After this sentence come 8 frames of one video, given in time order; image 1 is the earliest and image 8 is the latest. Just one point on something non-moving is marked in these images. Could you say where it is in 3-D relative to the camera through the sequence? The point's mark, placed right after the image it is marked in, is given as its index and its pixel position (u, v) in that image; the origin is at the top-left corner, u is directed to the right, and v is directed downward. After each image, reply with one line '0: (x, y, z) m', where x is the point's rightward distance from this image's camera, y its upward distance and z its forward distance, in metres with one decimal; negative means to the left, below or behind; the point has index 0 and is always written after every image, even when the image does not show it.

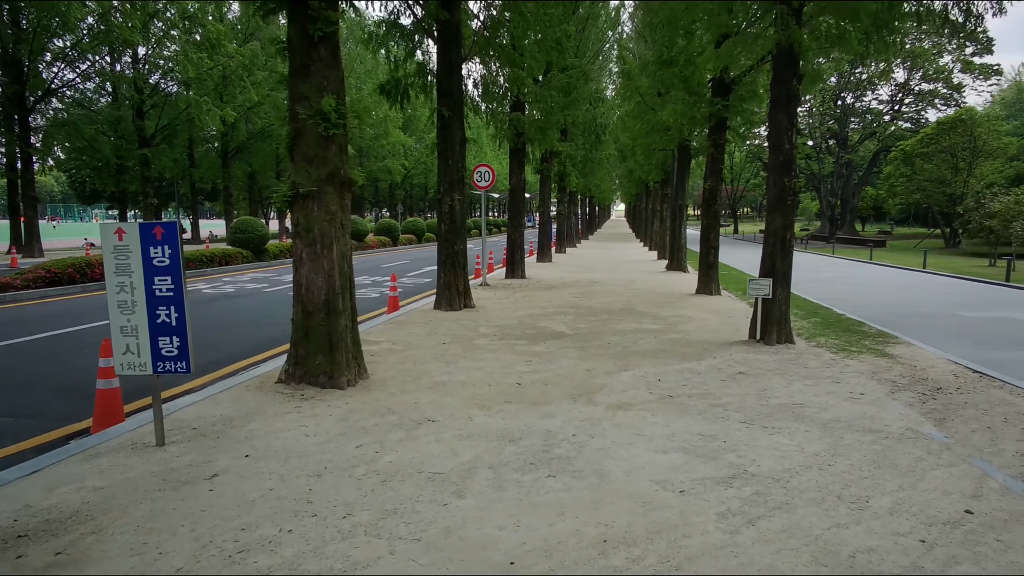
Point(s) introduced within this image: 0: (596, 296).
0: (+1.6, -0.2, +13.8) m
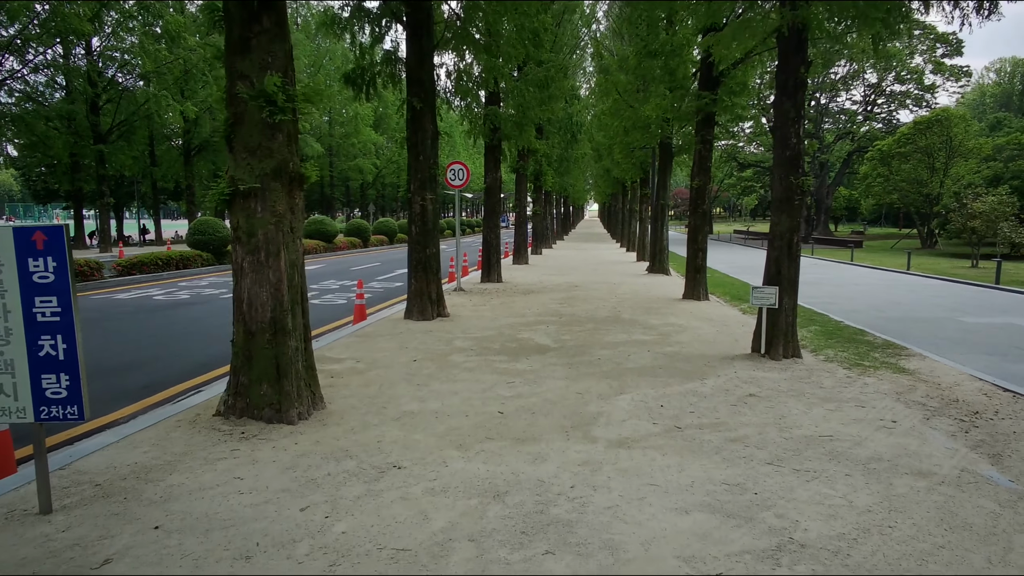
0: (+1.2, -0.3, +12.9) m
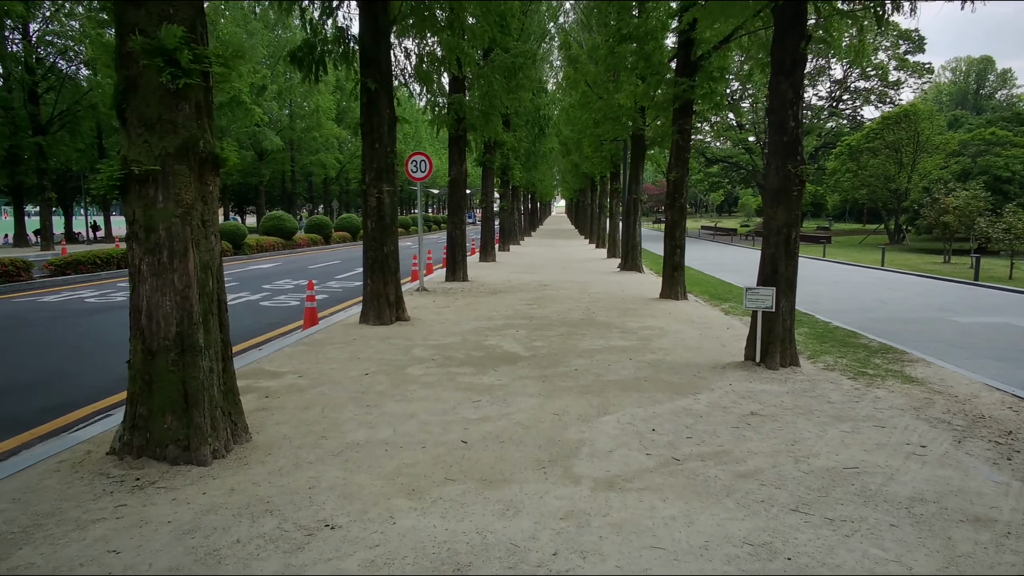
0: (+0.6, -0.3, +12.1) m
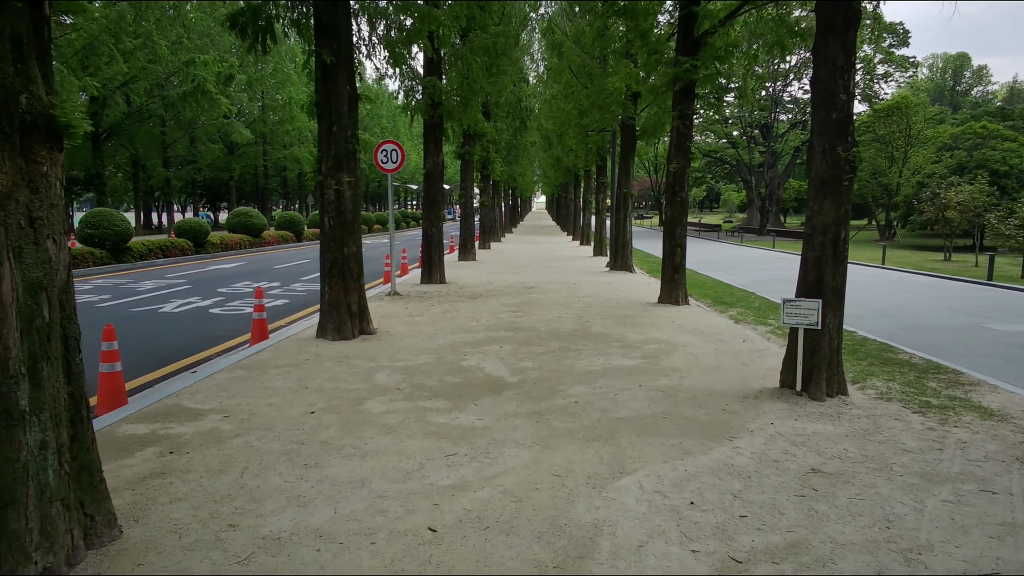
0: (+0.3, -0.3, +10.8) m
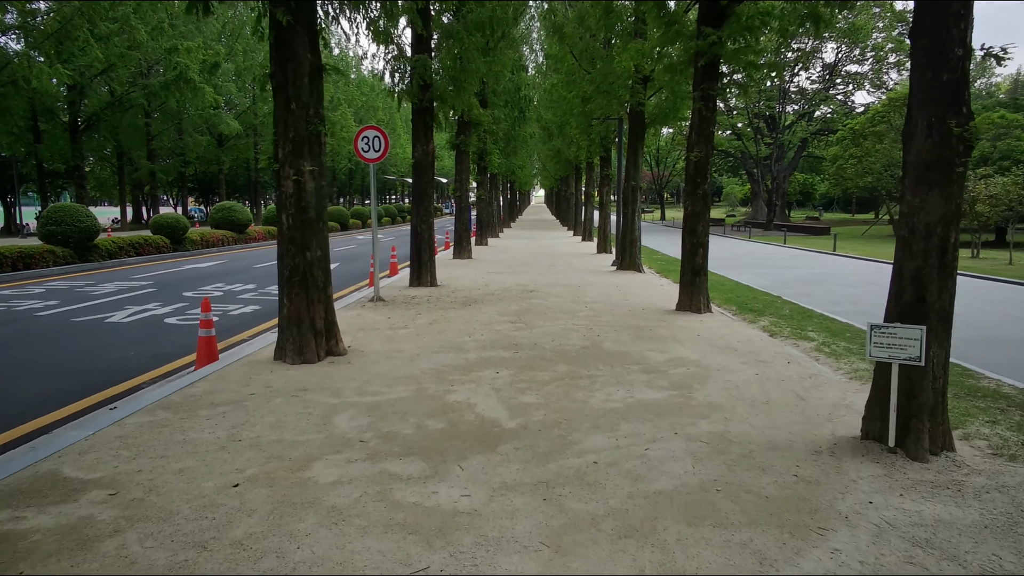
0: (+0.3, -0.4, +9.4) m
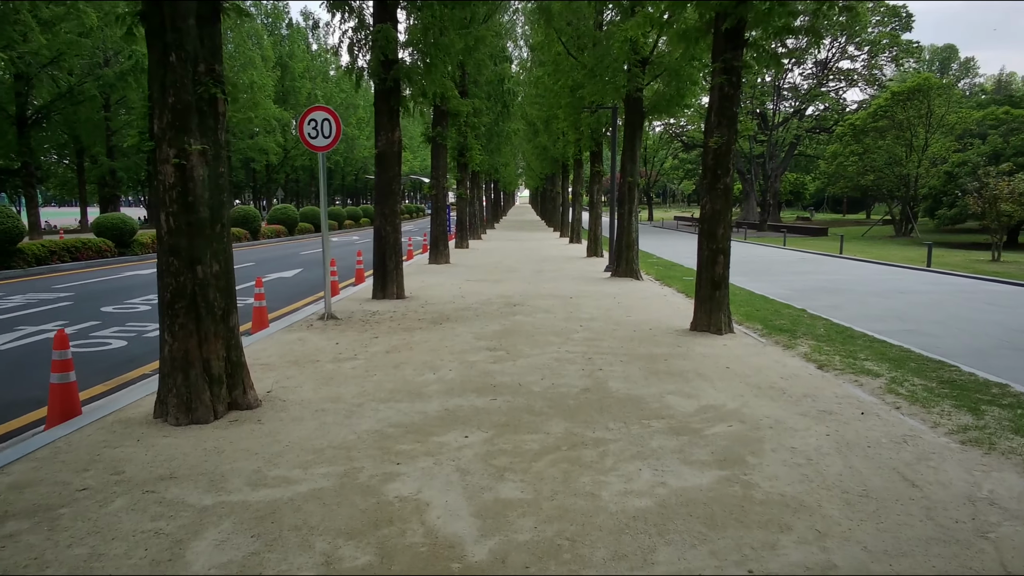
0: (+0.1, -0.6, +7.5) m
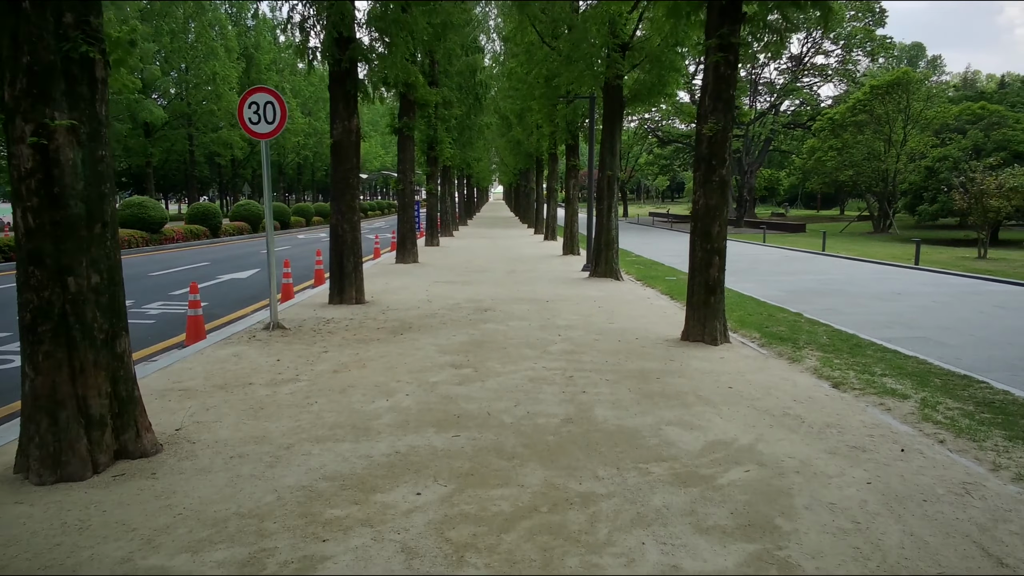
0: (-0.2, -0.7, +6.5) m
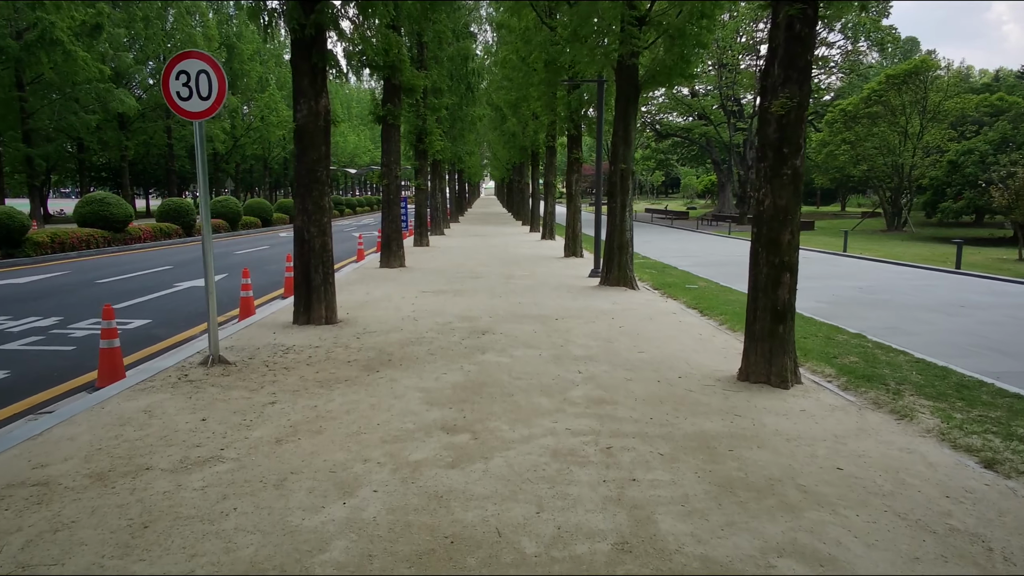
0: (-0.1, -0.9, +4.7) m
